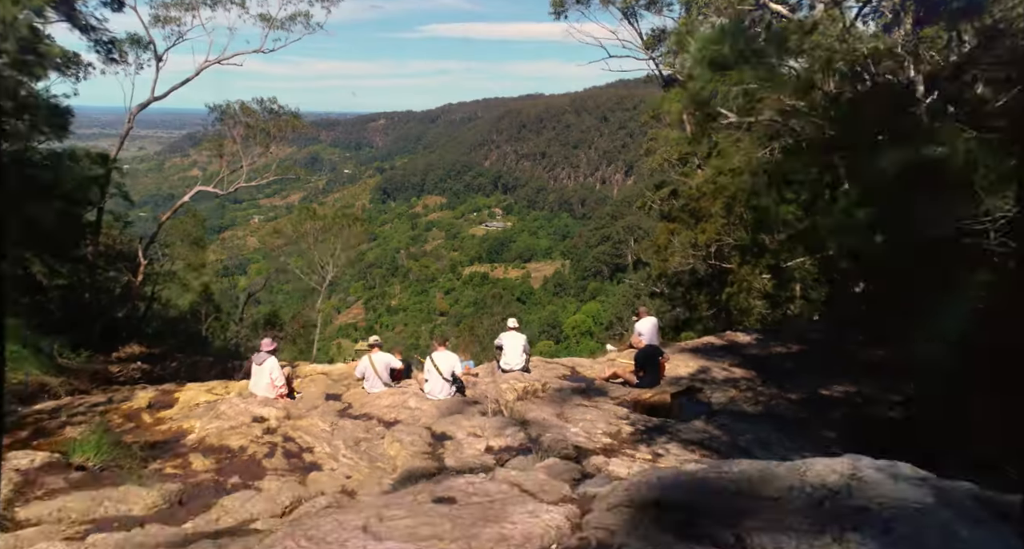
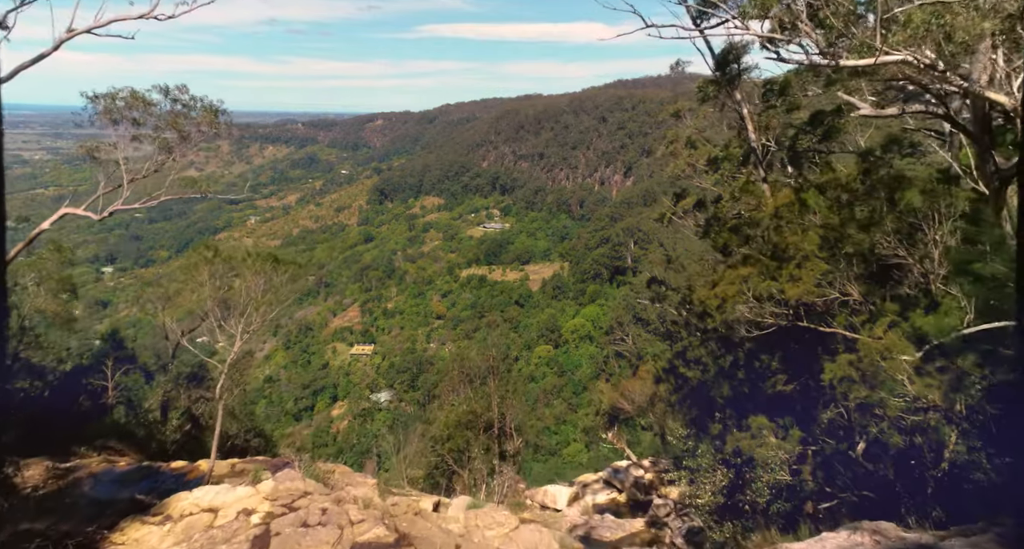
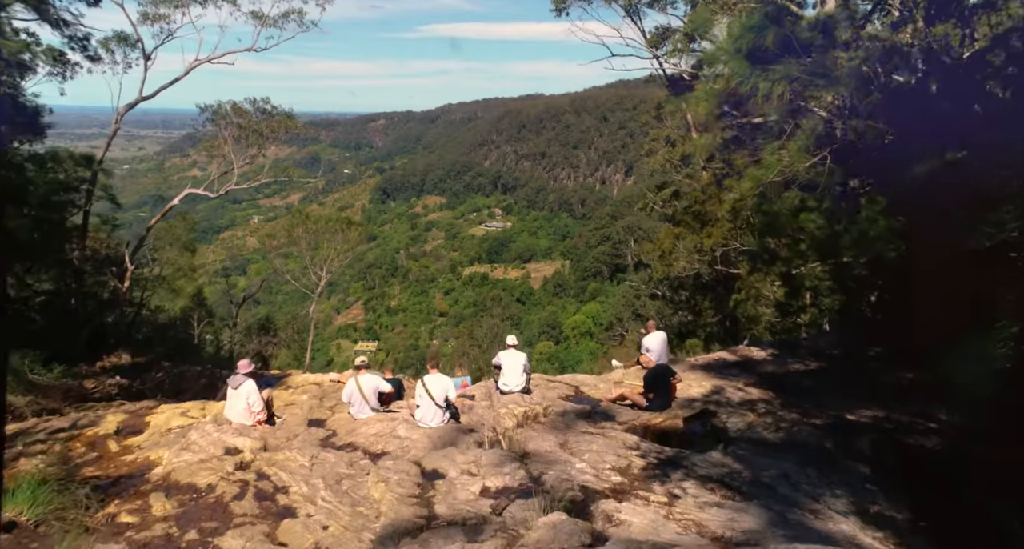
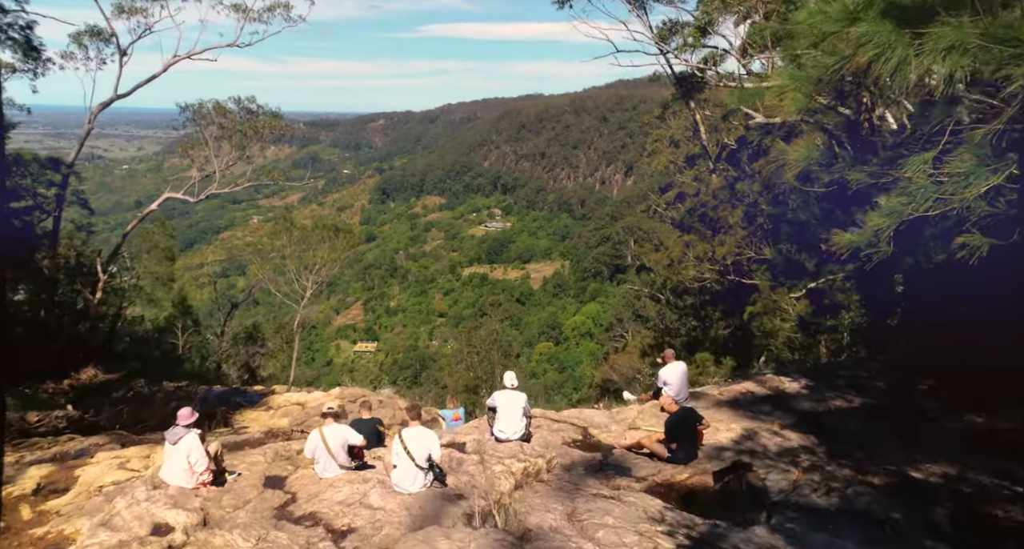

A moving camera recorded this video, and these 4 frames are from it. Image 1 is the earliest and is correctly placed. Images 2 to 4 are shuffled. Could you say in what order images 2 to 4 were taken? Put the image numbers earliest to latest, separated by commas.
3, 4, 2
